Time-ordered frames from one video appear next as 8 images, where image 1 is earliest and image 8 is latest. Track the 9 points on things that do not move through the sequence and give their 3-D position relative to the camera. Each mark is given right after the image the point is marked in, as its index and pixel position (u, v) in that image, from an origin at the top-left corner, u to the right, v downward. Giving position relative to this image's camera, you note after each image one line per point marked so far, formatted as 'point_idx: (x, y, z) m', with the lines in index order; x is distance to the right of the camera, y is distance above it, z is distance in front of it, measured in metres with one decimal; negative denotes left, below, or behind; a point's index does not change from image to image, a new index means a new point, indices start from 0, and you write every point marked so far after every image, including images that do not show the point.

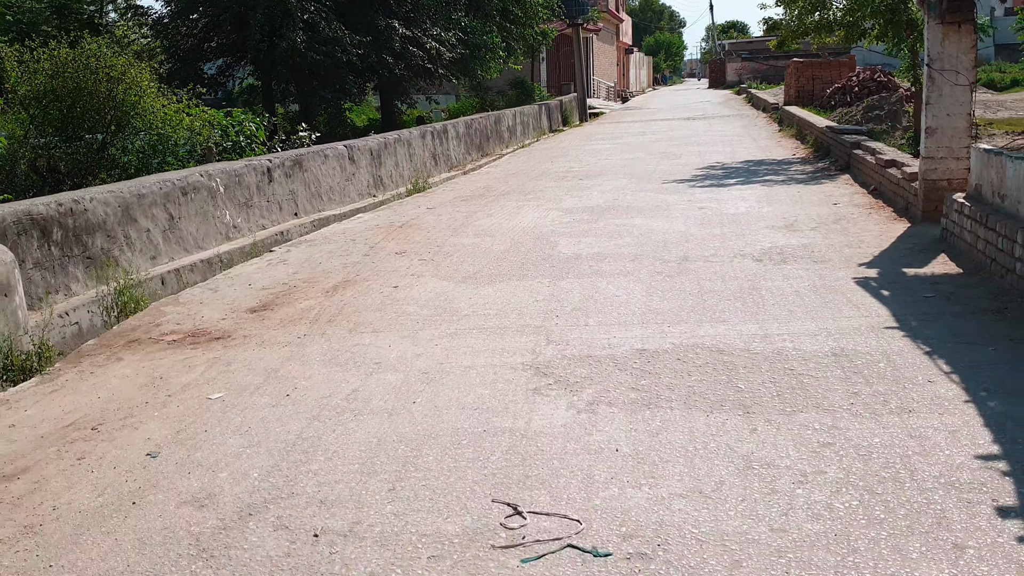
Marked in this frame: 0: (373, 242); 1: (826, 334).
0: (-1.1, +0.4, +8.4) m
1: (+1.4, -0.2, +4.5) m
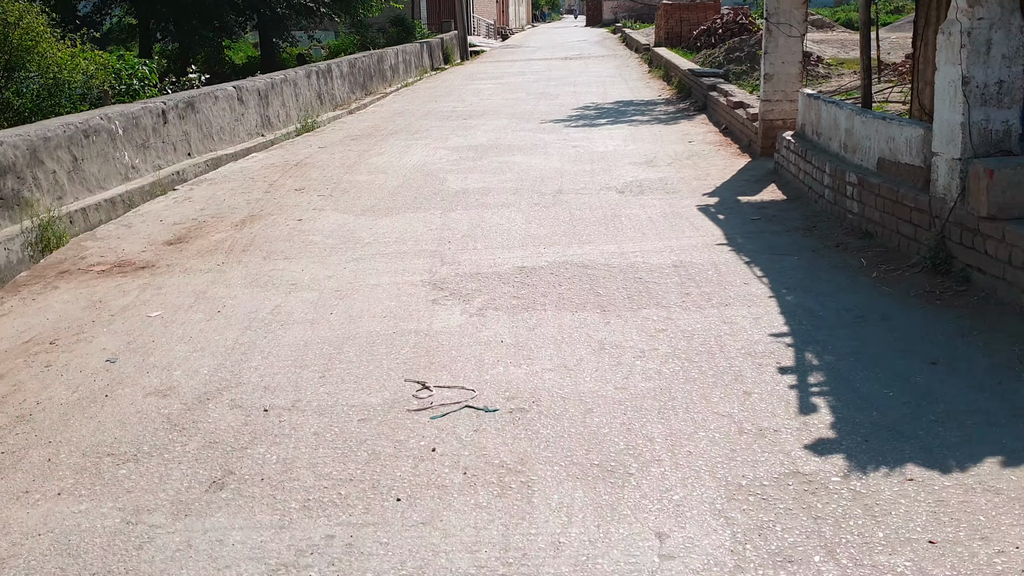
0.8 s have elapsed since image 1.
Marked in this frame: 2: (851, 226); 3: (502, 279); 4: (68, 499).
0: (-2.1, +1.0, +9.0) m
1: (+0.9, +0.2, +5.5) m
2: (+1.9, +0.4, +5.6) m
3: (0.0, +0.1, +5.2) m
4: (-1.3, -0.6, +3.1) m
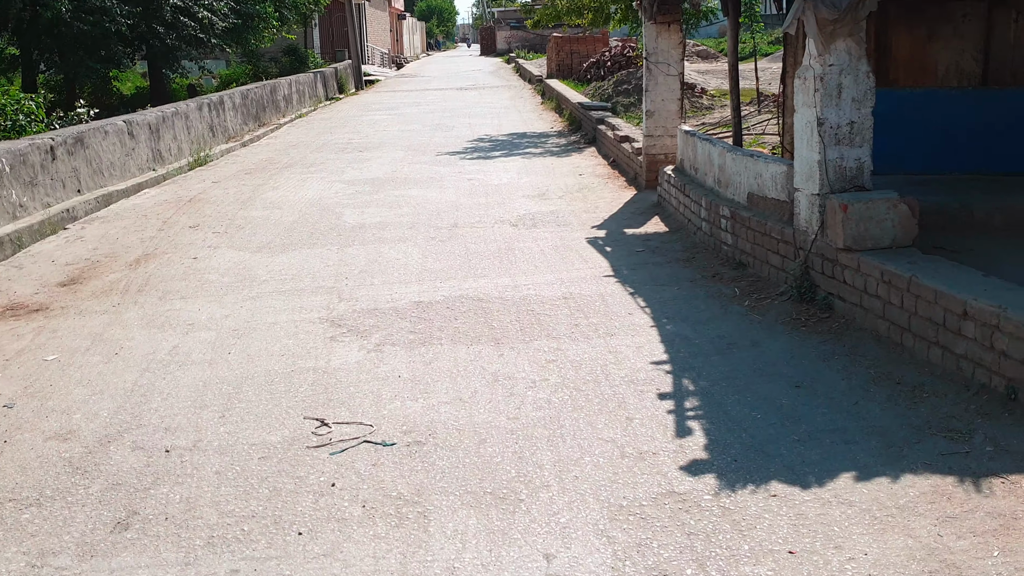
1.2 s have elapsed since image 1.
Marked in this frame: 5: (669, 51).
0: (-3.1, +0.6, +8.9) m
1: (+0.3, 0.0, +5.8) m
2: (+1.3, +0.2, +6.0) m
3: (-0.6, -0.1, +5.4) m
4: (-1.6, -0.8, +3.1) m
5: (+1.3, +2.0, +8.4) m
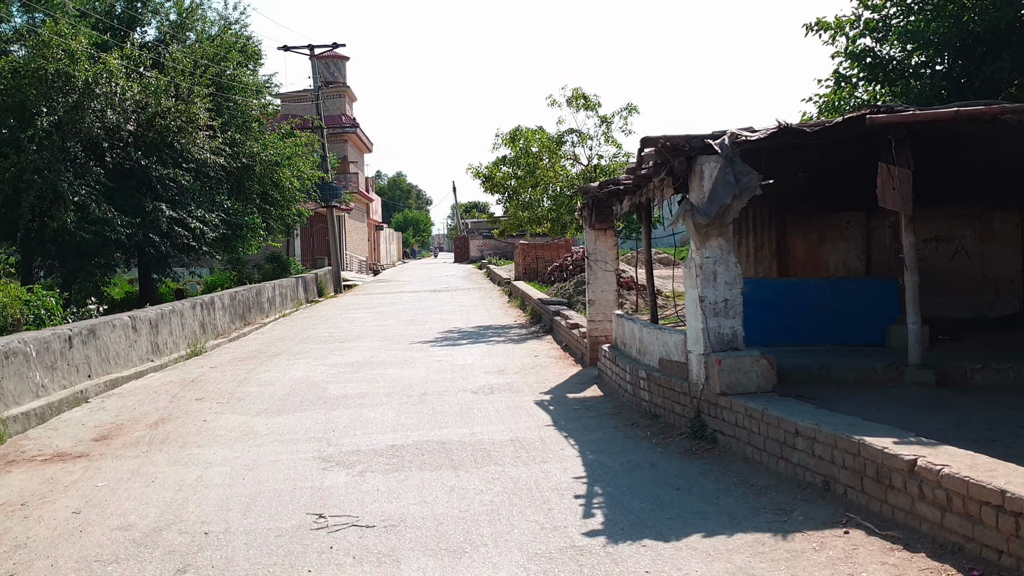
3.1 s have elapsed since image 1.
0: (-3.5, -1.1, +10.2) m
1: (0.0, -1.0, +7.1) m
2: (+1.0, -0.9, +7.4) m
3: (-0.9, -1.1, +6.7) m
4: (-1.9, -1.3, +4.3) m
5: (+1.0, +0.4, +10.1) m
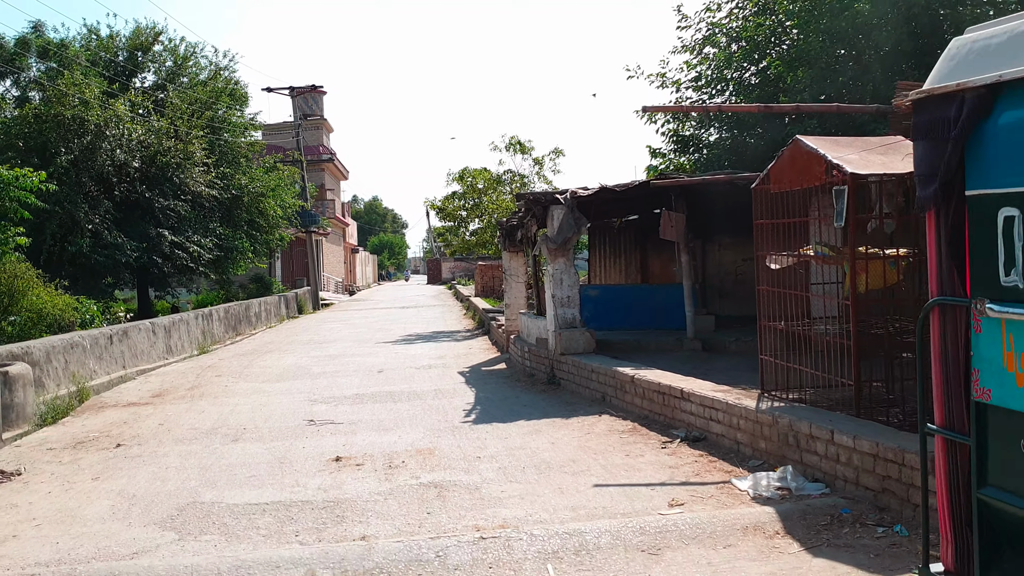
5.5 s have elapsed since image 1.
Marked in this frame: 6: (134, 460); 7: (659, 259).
0: (-4.3, -1.2, +13.8) m
1: (-0.8, -1.0, +10.7) m
2: (+0.2, -0.9, +11.0) m
3: (-1.7, -1.1, +10.3) m
4: (-2.6, -1.2, +7.9) m
5: (+0.1, +0.3, +13.8) m
6: (-2.8, -1.3, +7.4) m
7: (+2.0, +0.4, +13.3) m
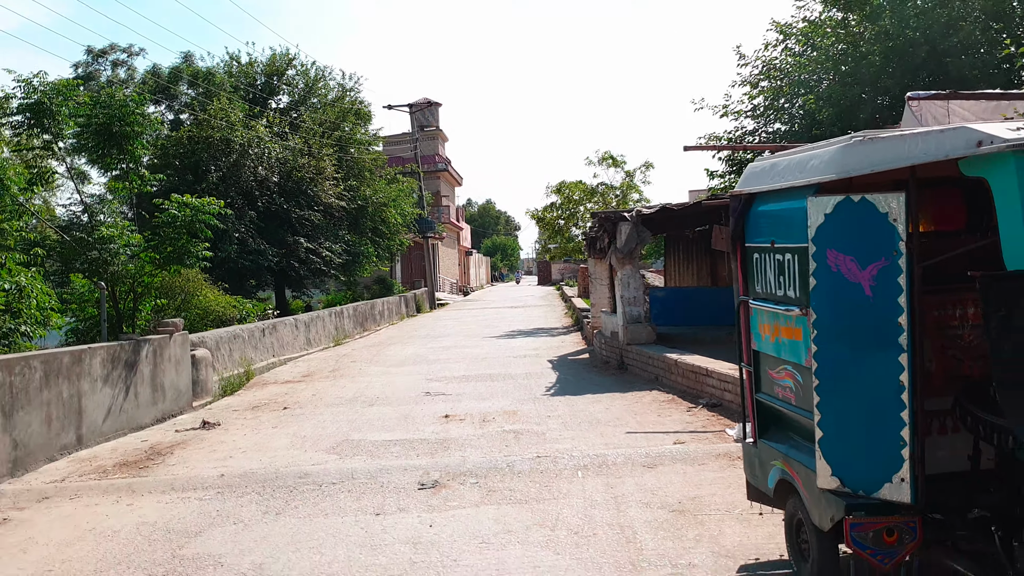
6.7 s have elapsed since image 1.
0: (-2.9, -1.2, +16.5) m
1: (+0.2, -1.1, +13.1) m
2: (+1.2, -1.0, +13.3) m
3: (-0.7, -1.1, +12.7) m
4: (-1.9, -1.3, +10.5) m
5: (+1.4, +0.2, +16.0) m
6: (-2.1, -1.3, +10.0) m
7: (+3.3, +0.4, +15.4) m
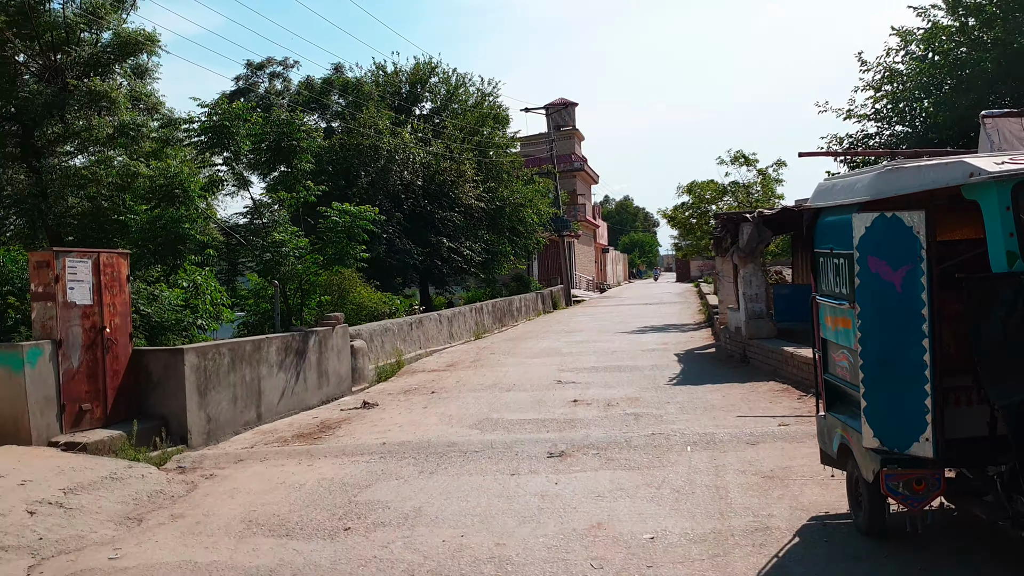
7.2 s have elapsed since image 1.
0: (-0.7, -1.1, +17.8) m
1: (+2.0, -1.0, +14.0) m
2: (+3.0, -0.9, +14.1) m
3: (+1.0, -1.1, +13.8) m
4: (-0.4, -1.2, +11.7) m
5: (+3.6, +0.3, +16.7) m
6: (-0.7, -1.3, +11.3) m
7: (+5.3, +0.4, +15.8) m
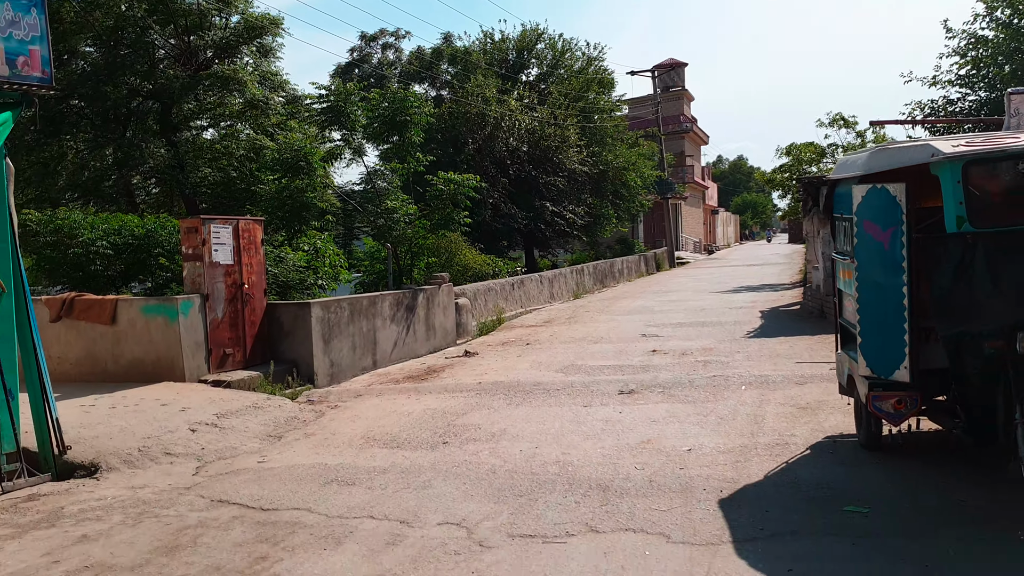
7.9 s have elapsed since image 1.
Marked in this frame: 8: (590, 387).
0: (+1.1, -0.4, +19.0) m
1: (+3.3, -0.4, +14.9) m
2: (+4.4, -0.3, +14.9) m
3: (+2.4, -0.5, +14.8) m
4: (+0.7, -0.7, +12.9) m
5: (+5.3, +1.0, +17.4) m
6: (+0.3, -0.8, +12.5) m
7: (+6.9, +1.1, +16.3) m
8: (+0.7, -0.9, +9.1) m
